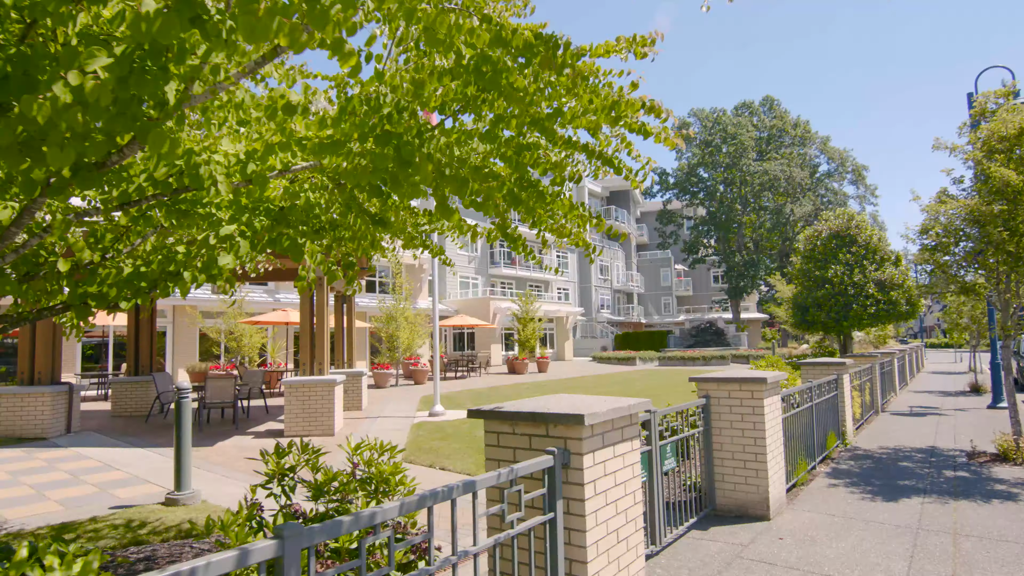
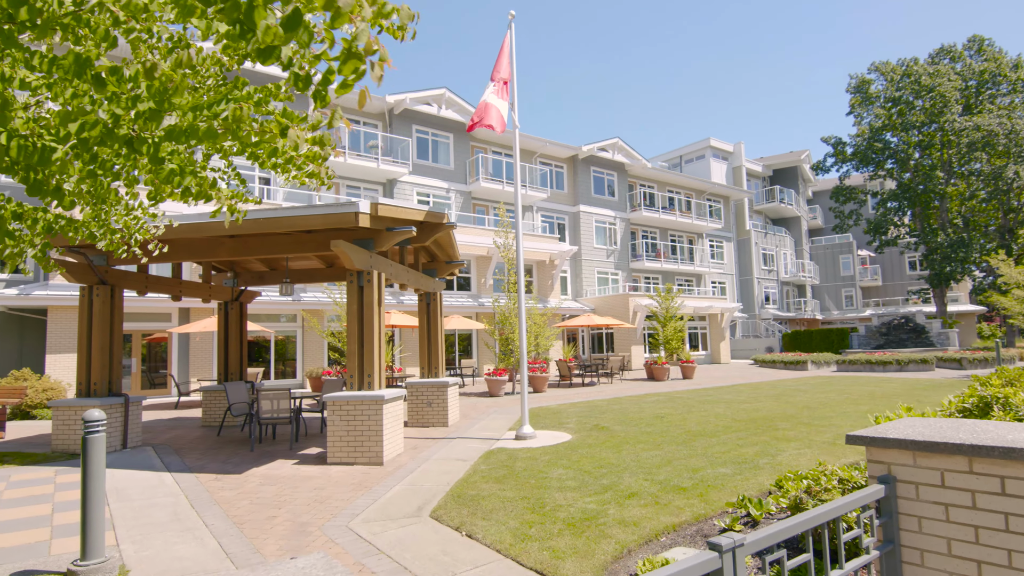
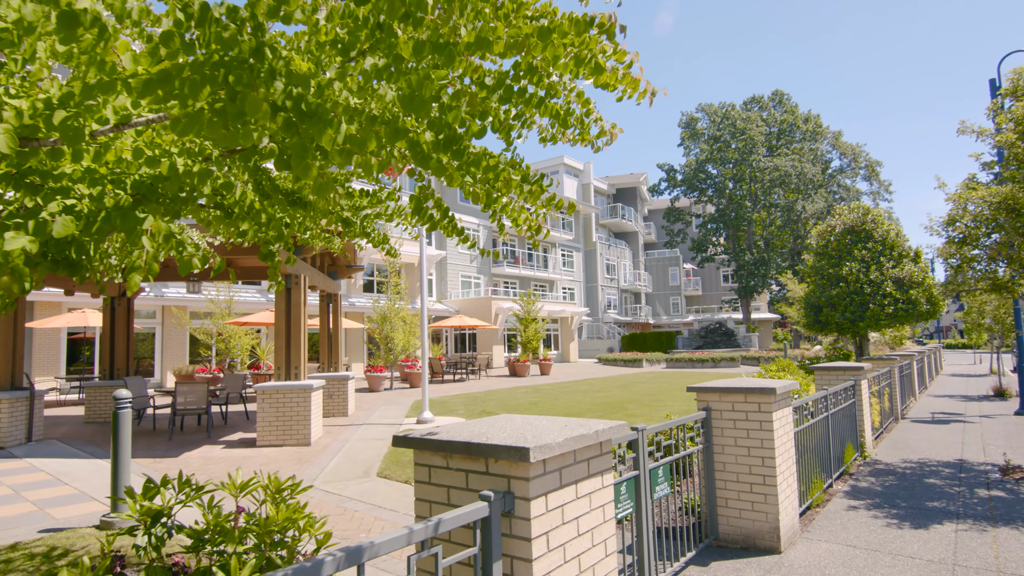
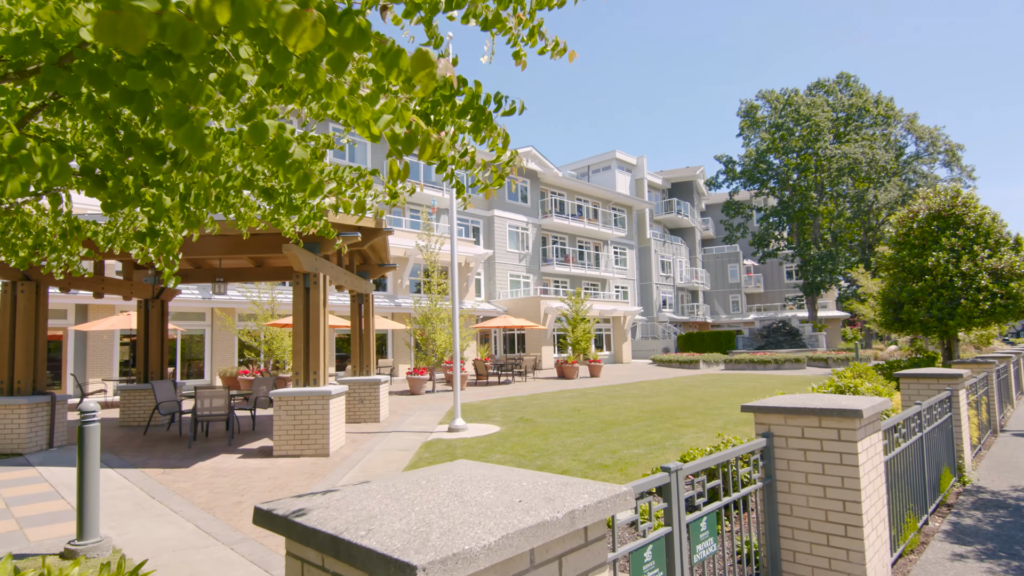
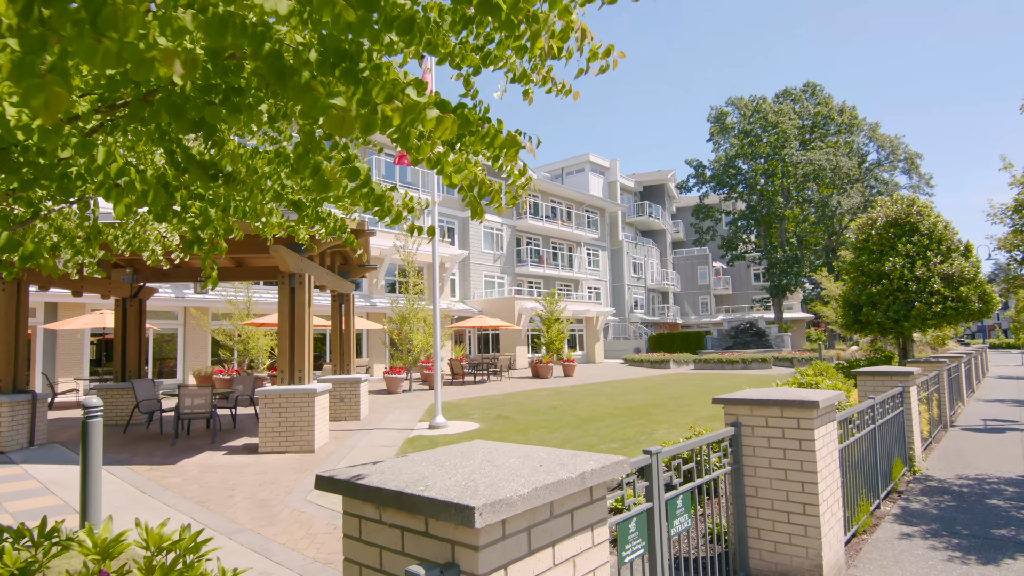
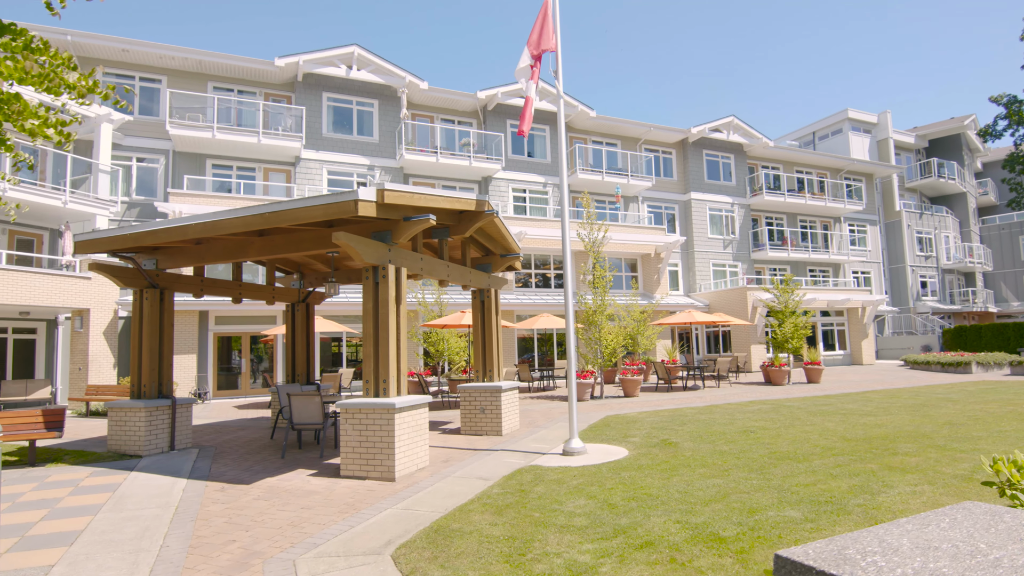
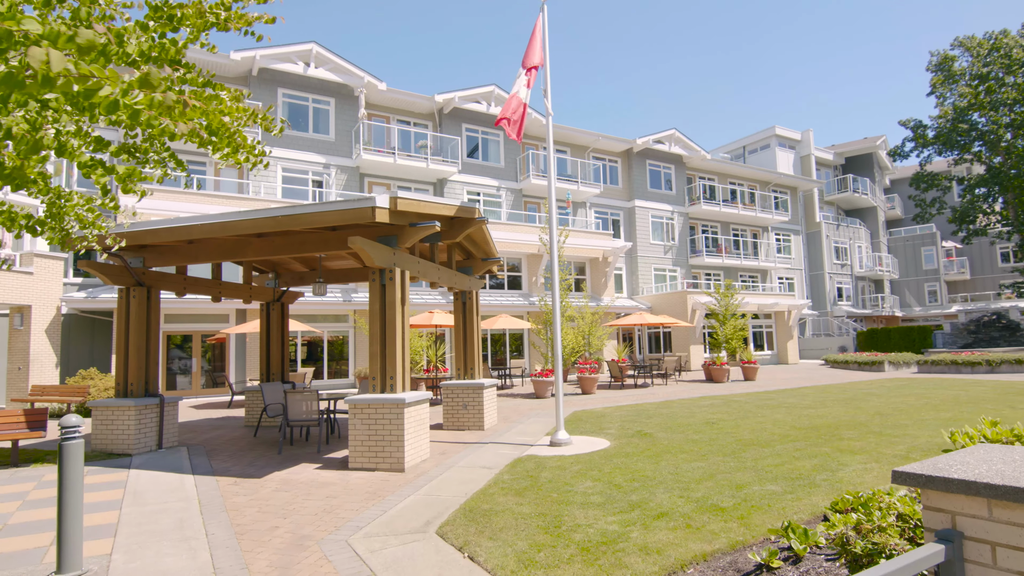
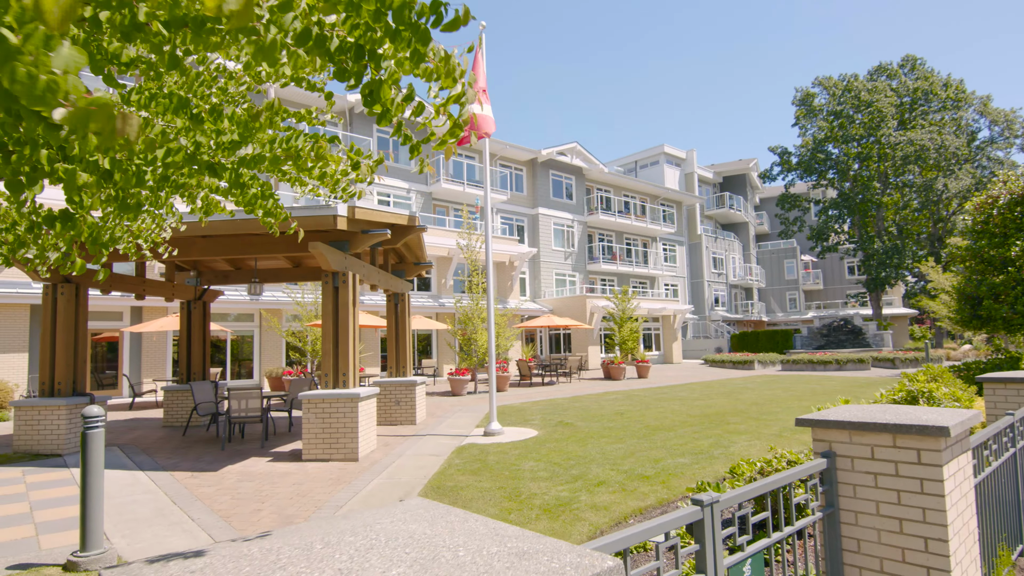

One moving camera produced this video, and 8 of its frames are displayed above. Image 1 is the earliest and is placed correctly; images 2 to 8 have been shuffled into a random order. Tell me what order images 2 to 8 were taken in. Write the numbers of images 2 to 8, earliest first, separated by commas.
3, 5, 4, 8, 2, 7, 6
